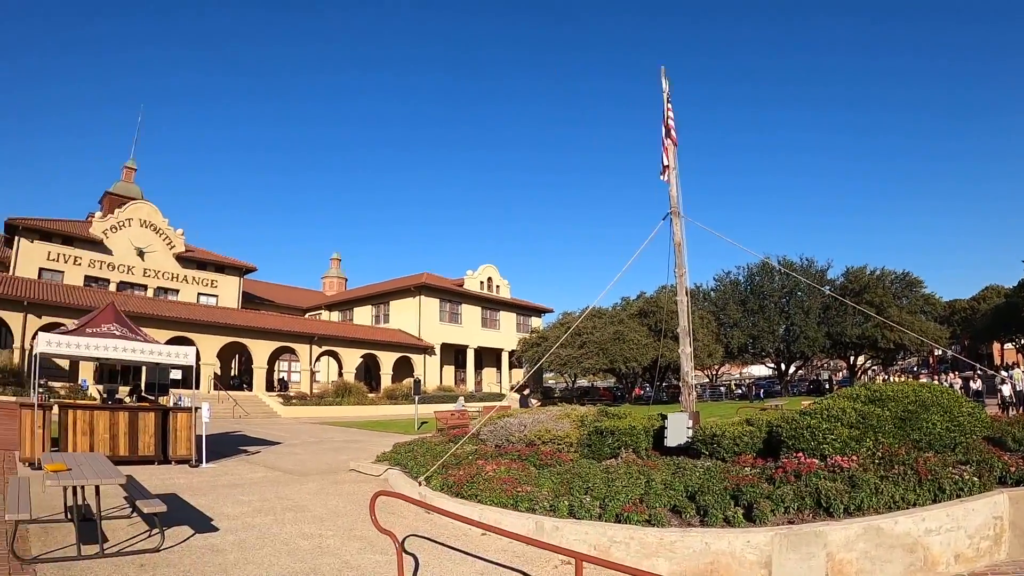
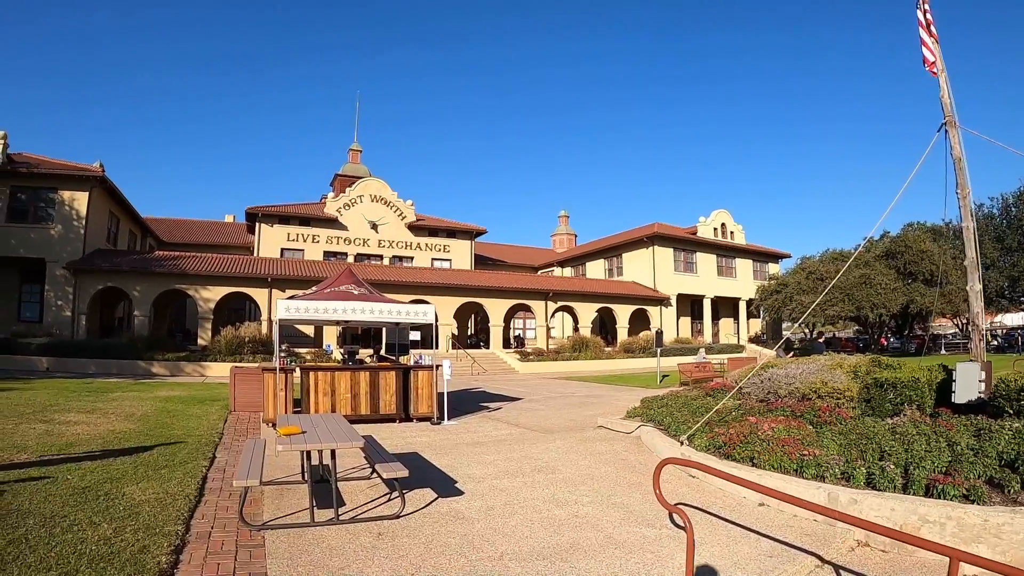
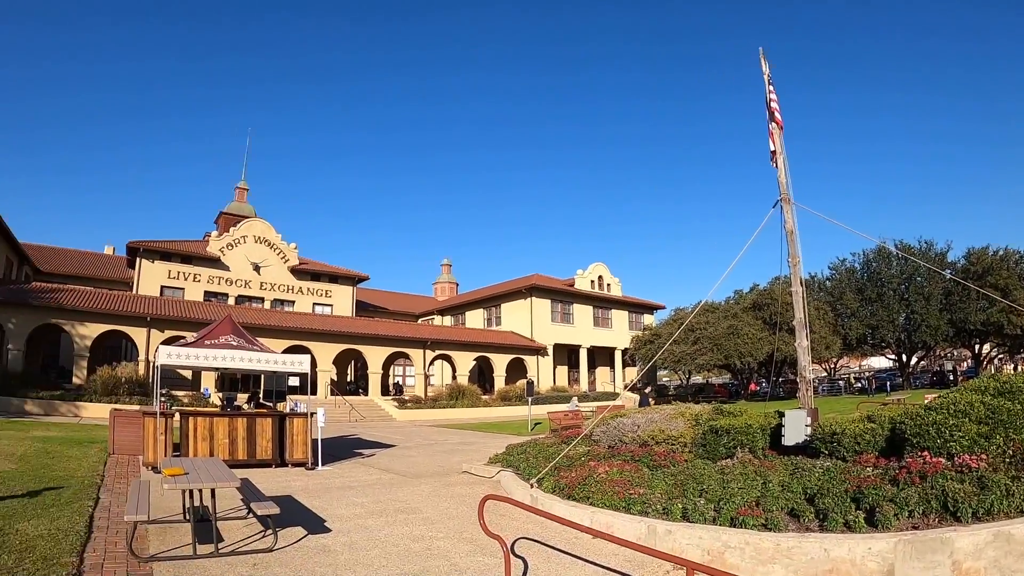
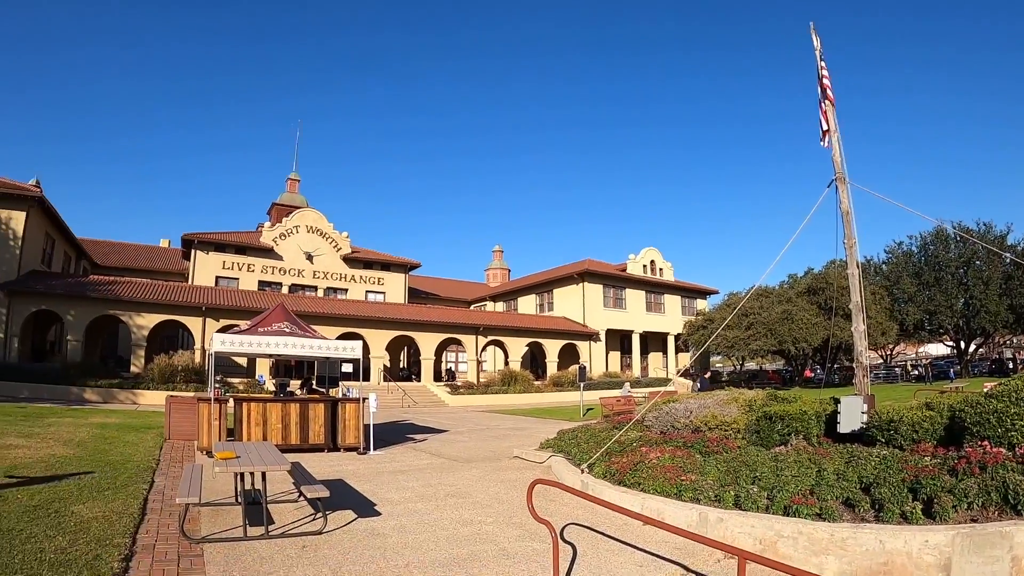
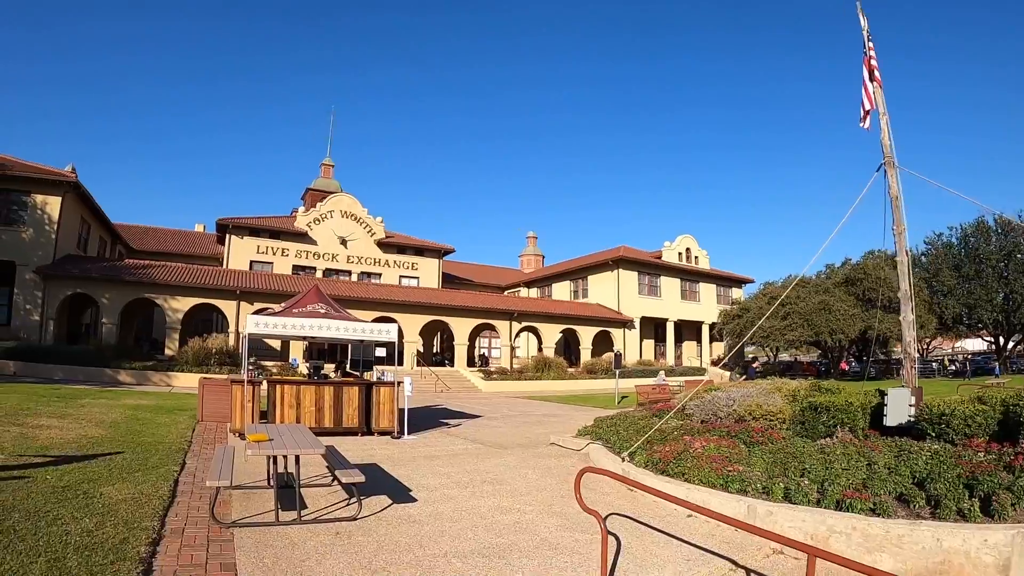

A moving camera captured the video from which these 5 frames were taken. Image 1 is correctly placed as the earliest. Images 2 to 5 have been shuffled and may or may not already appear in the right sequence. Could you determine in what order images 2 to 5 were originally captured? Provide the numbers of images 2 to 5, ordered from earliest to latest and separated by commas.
3, 4, 5, 2
